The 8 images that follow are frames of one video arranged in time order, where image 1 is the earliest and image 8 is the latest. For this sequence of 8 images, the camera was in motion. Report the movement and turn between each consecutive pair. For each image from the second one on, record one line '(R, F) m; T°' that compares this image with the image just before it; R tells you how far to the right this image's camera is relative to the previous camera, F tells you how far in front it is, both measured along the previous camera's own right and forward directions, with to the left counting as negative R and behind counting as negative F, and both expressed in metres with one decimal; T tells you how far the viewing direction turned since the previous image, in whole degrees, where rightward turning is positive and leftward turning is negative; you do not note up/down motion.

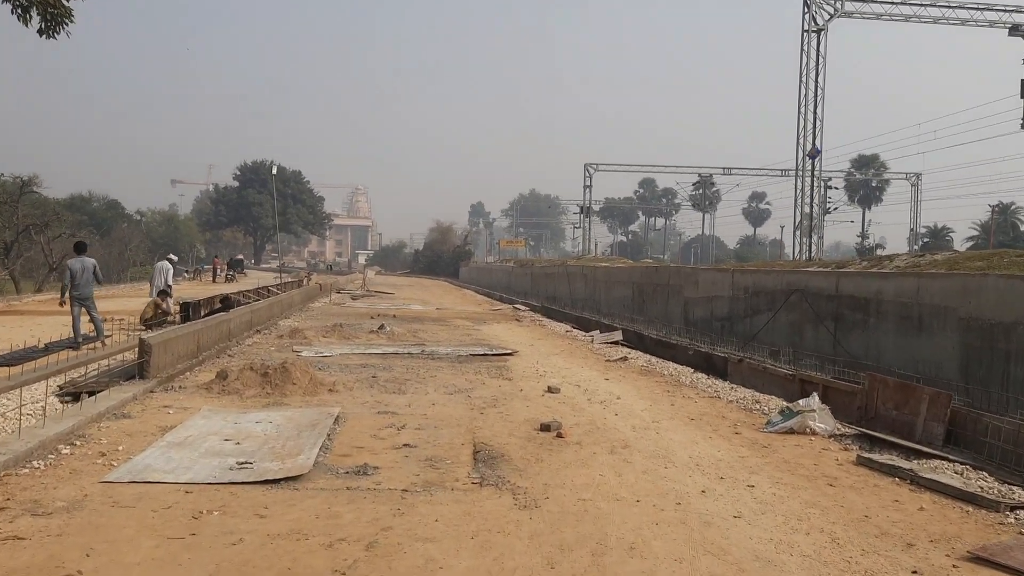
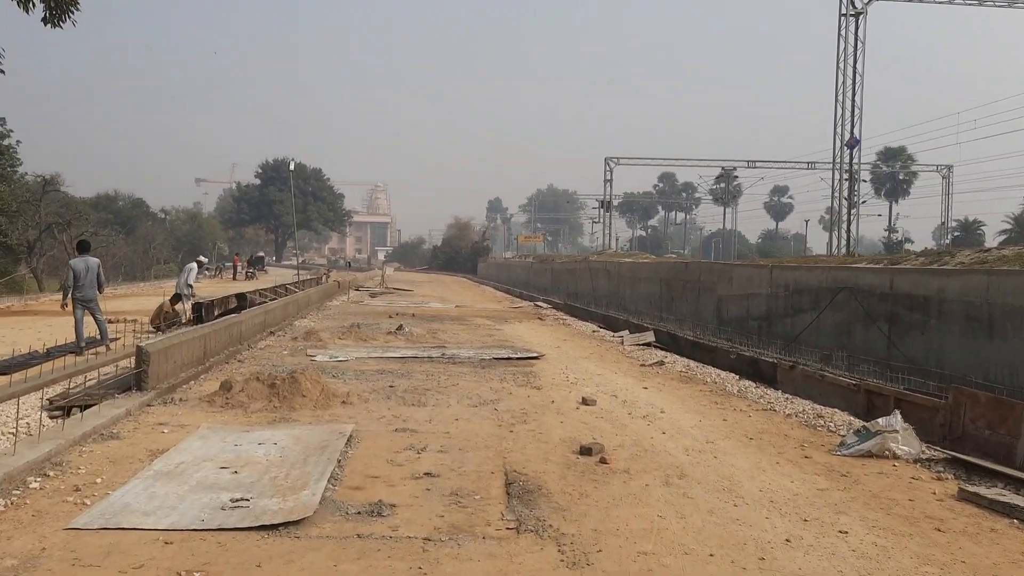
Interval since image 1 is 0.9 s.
(-0.2, +1.1) m; -1°
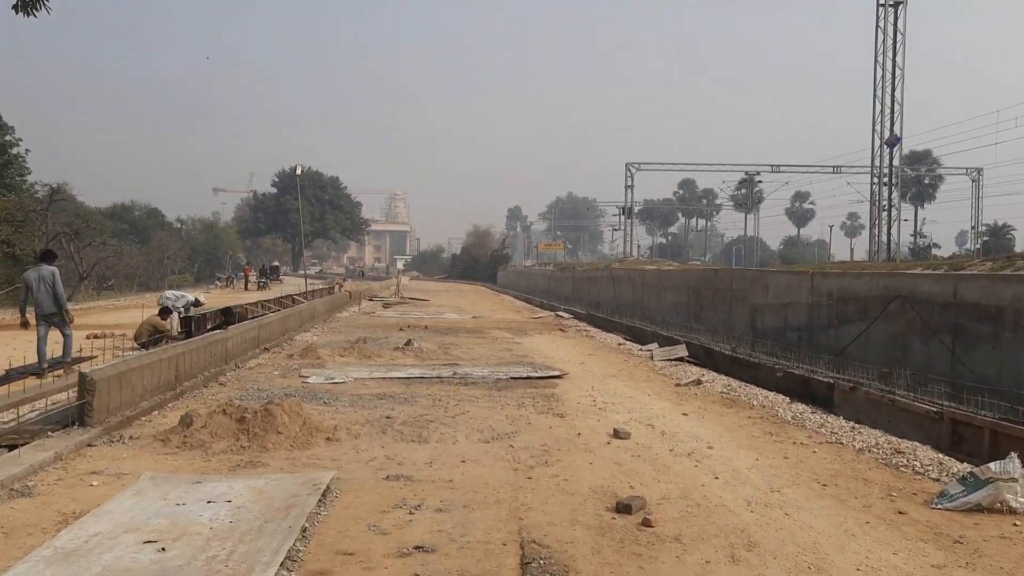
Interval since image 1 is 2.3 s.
(0.0, +1.5) m; -1°
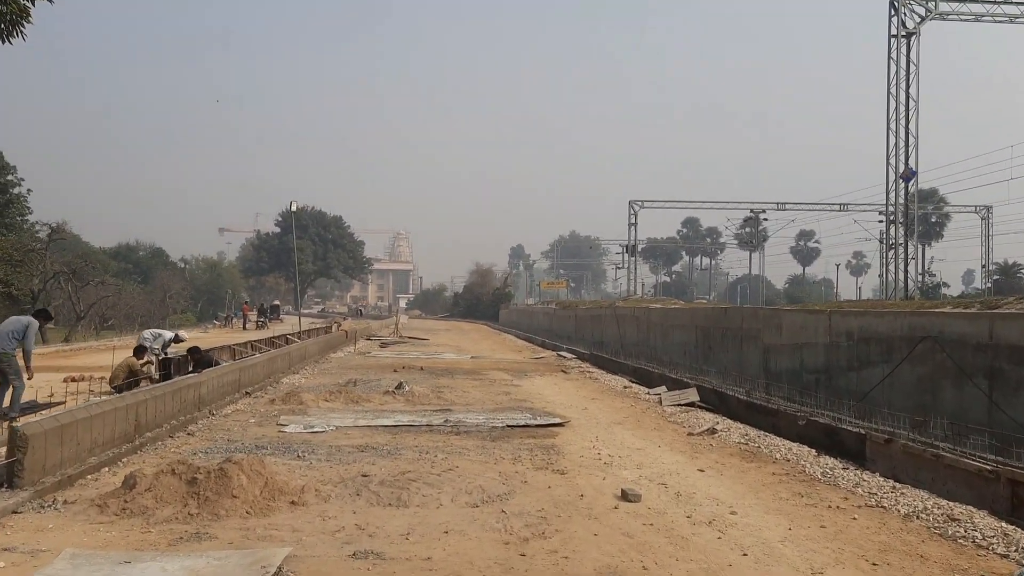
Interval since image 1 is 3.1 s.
(+0.1, +1.0) m; 0°
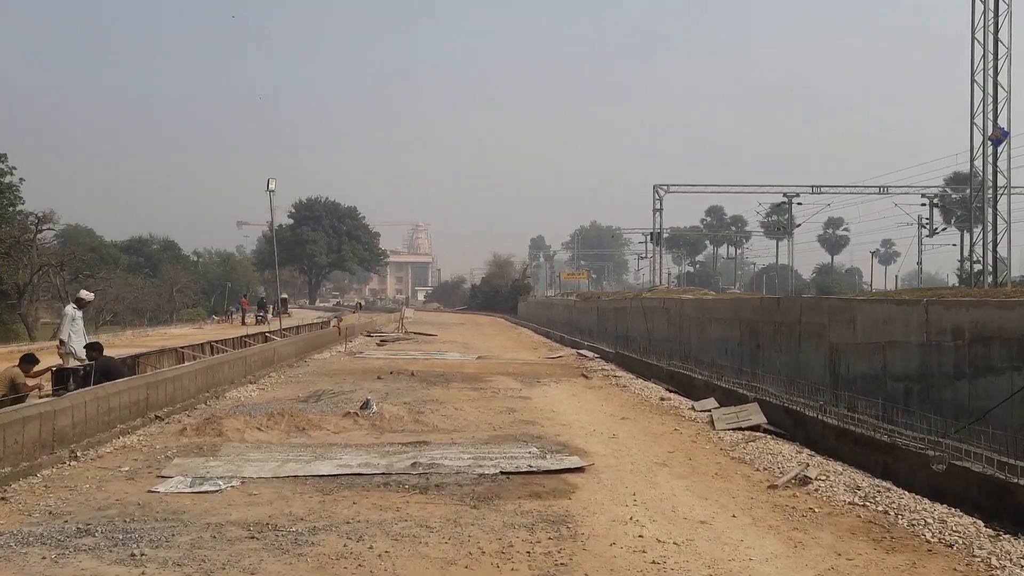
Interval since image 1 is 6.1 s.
(+0.3, +3.7) m; -2°
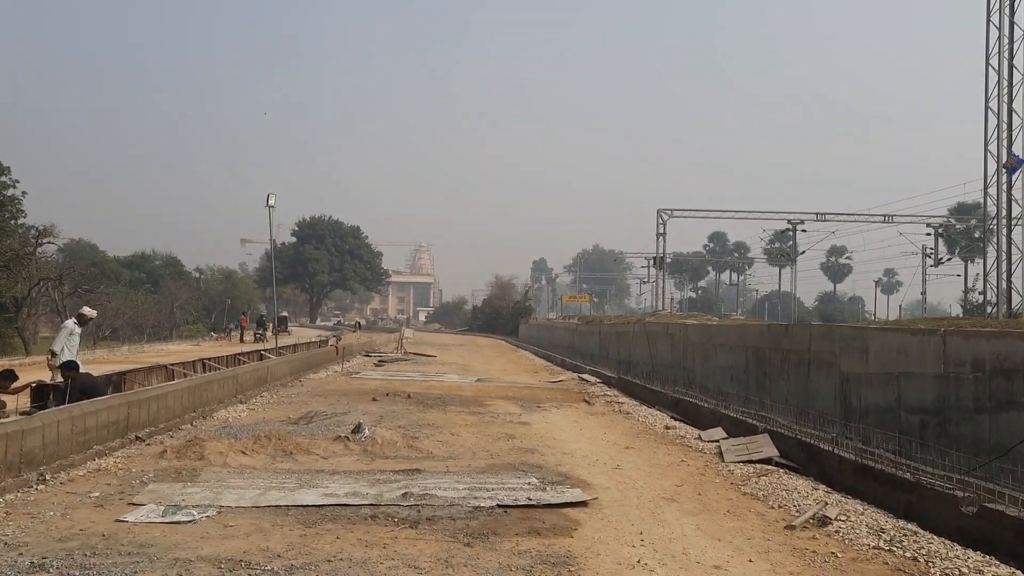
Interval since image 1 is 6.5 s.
(0.0, +0.5) m; 0°
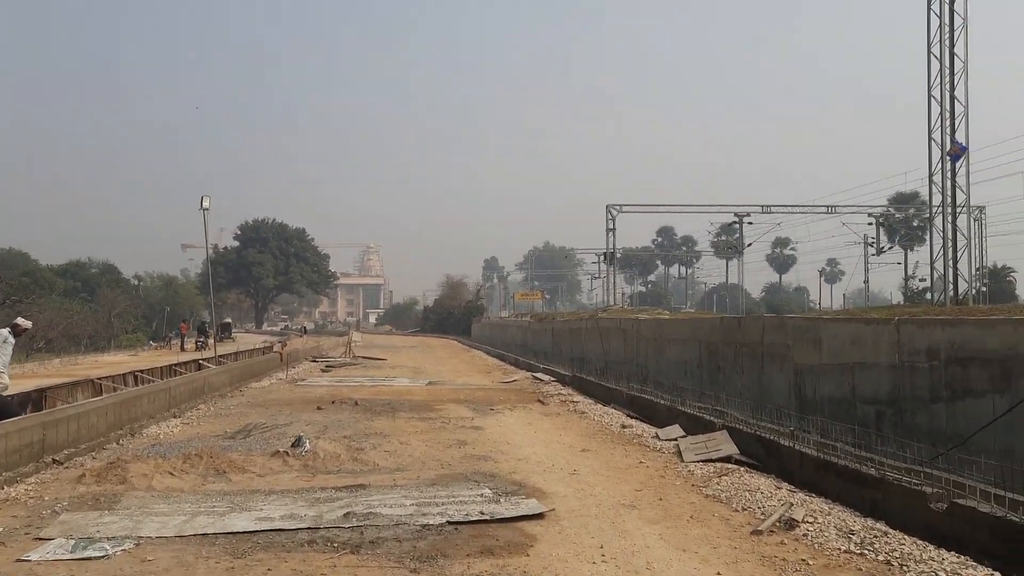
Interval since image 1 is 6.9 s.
(+0.1, +0.5) m; +3°
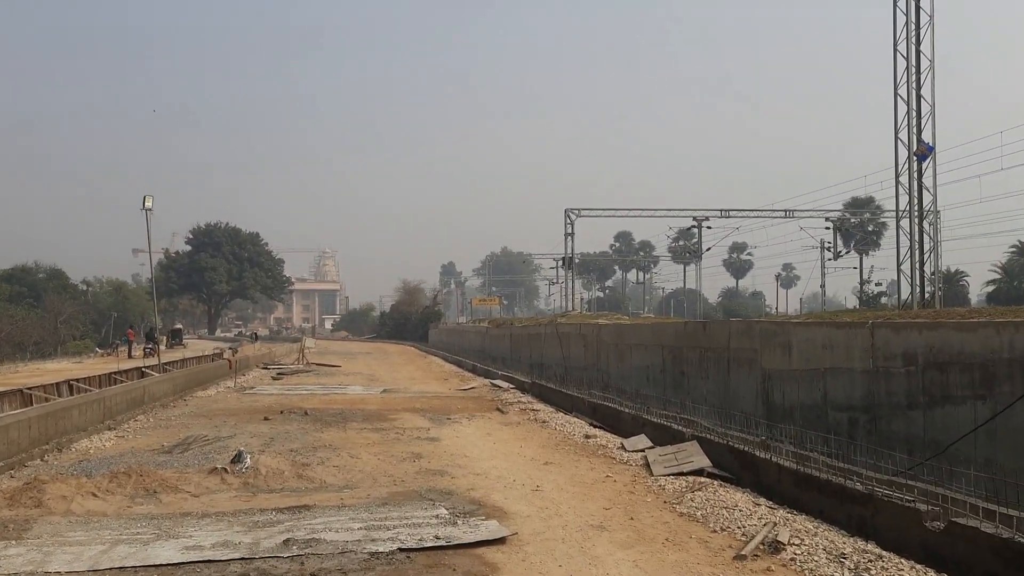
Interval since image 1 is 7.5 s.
(0.0, +0.7) m; +3°
